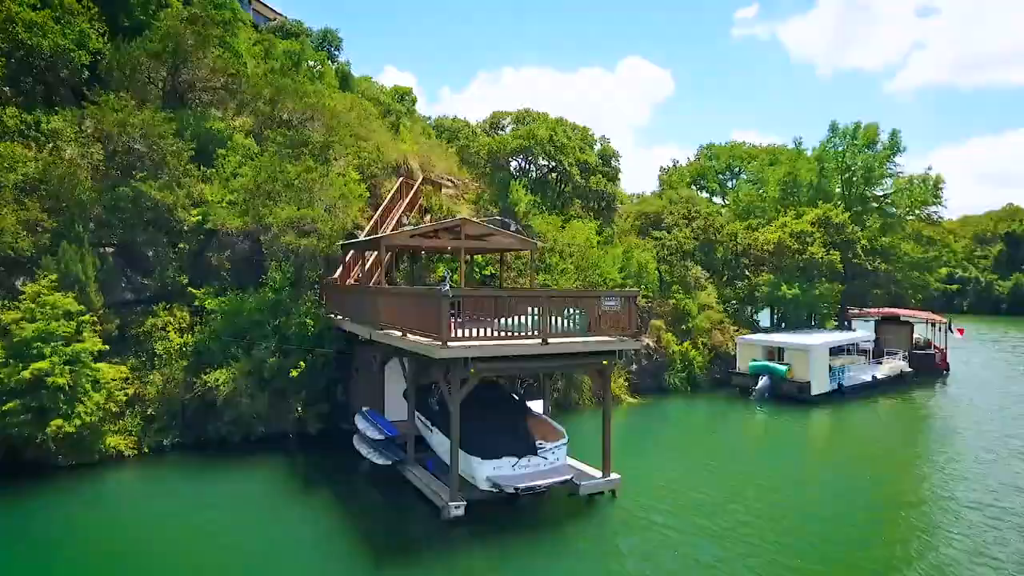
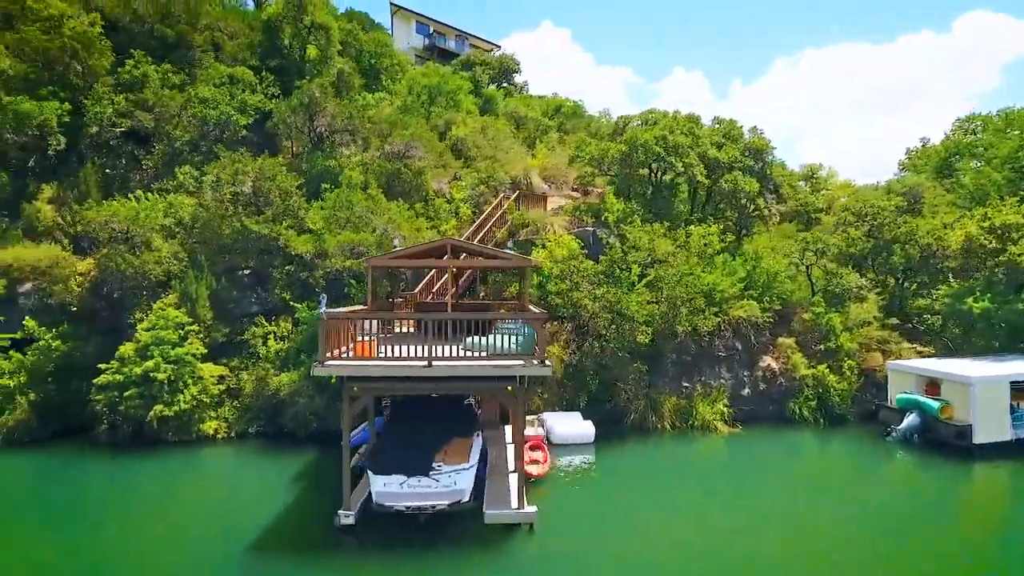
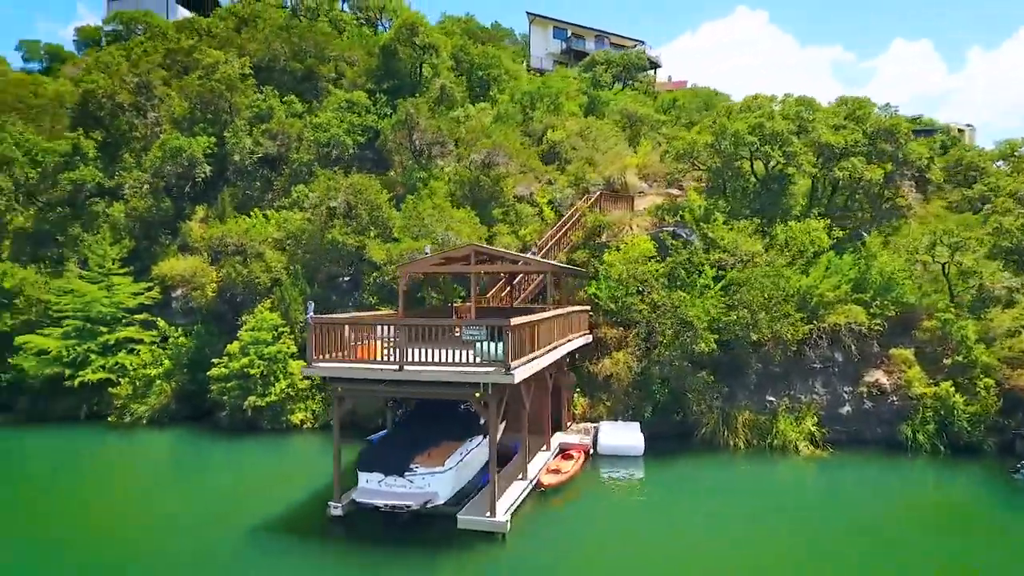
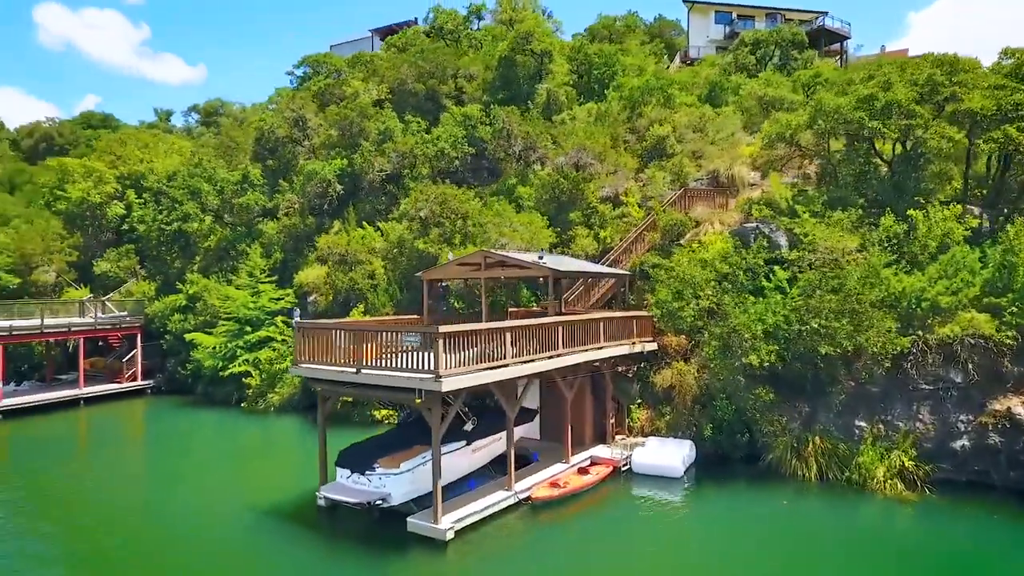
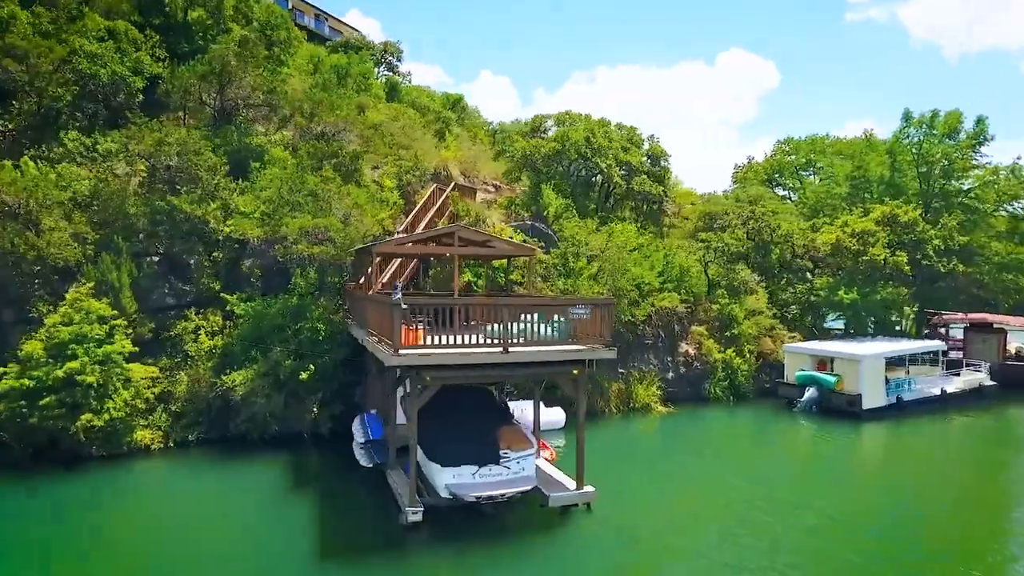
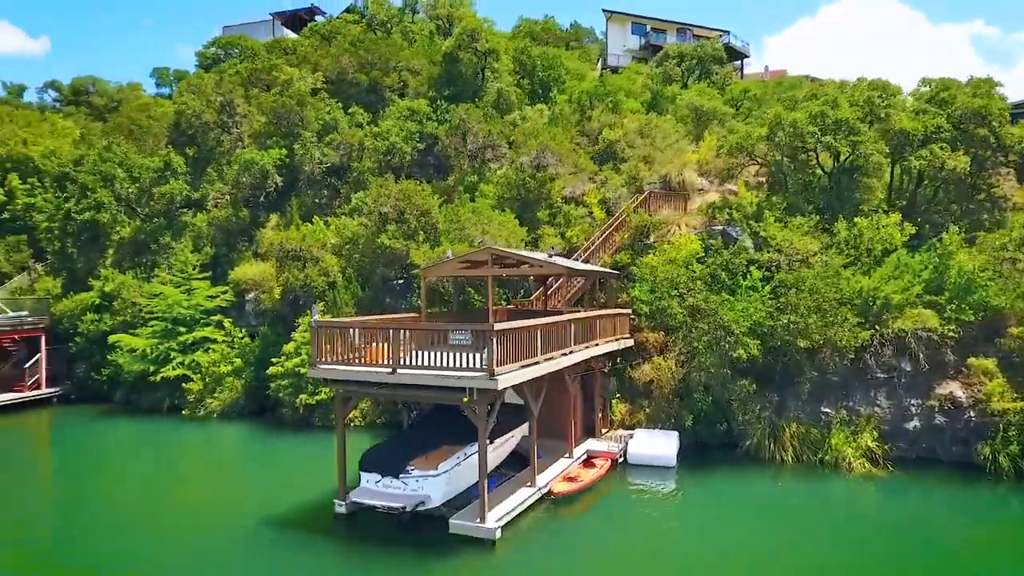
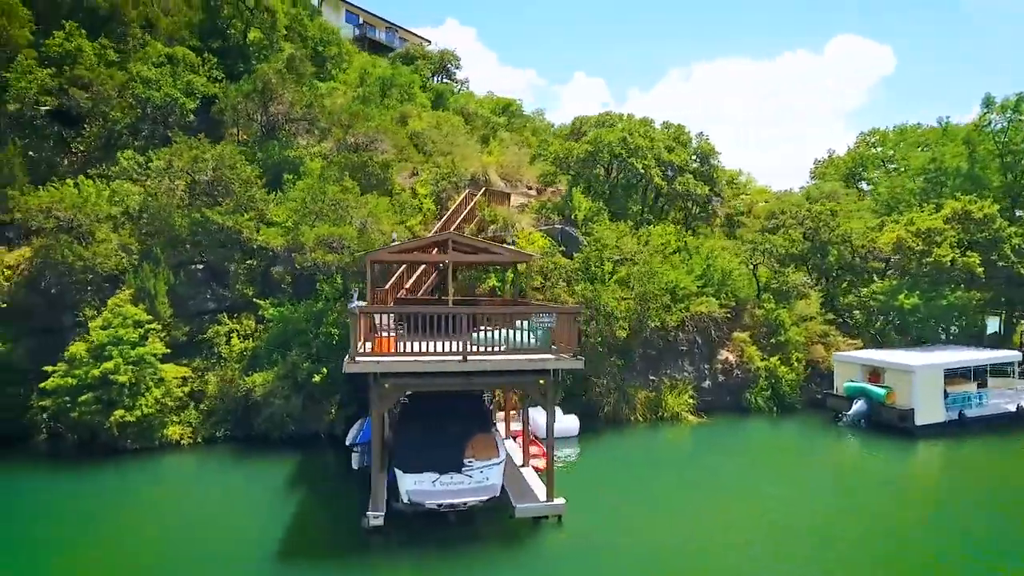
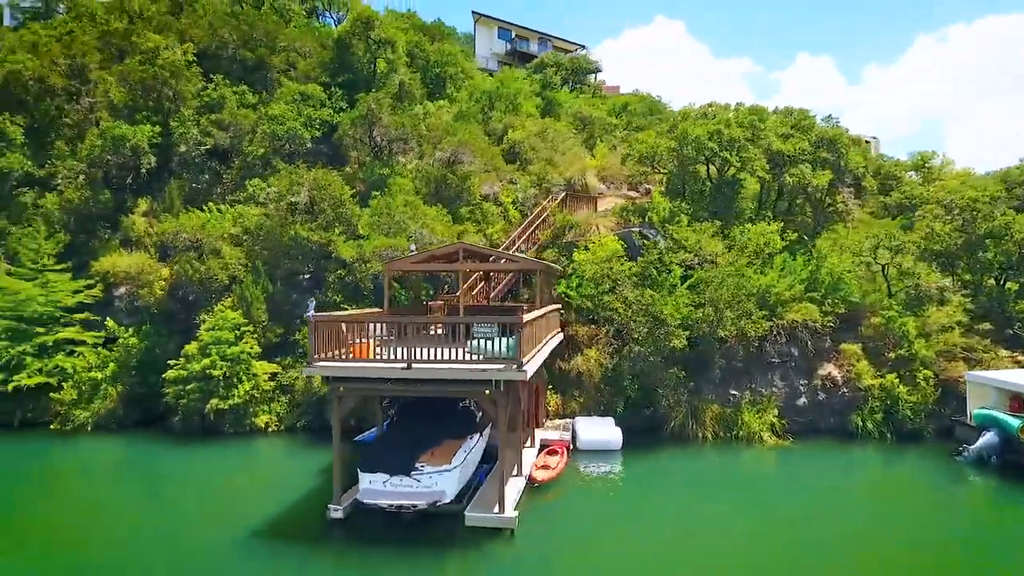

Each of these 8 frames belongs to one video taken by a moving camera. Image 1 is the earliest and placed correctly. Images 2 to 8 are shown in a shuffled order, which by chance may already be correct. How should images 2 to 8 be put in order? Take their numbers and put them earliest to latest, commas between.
5, 7, 2, 8, 3, 6, 4
